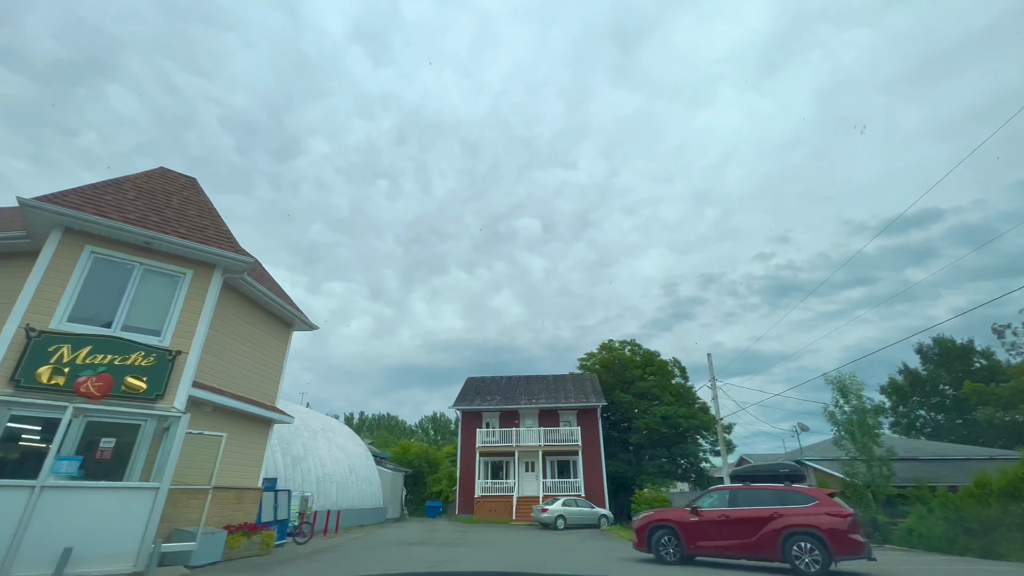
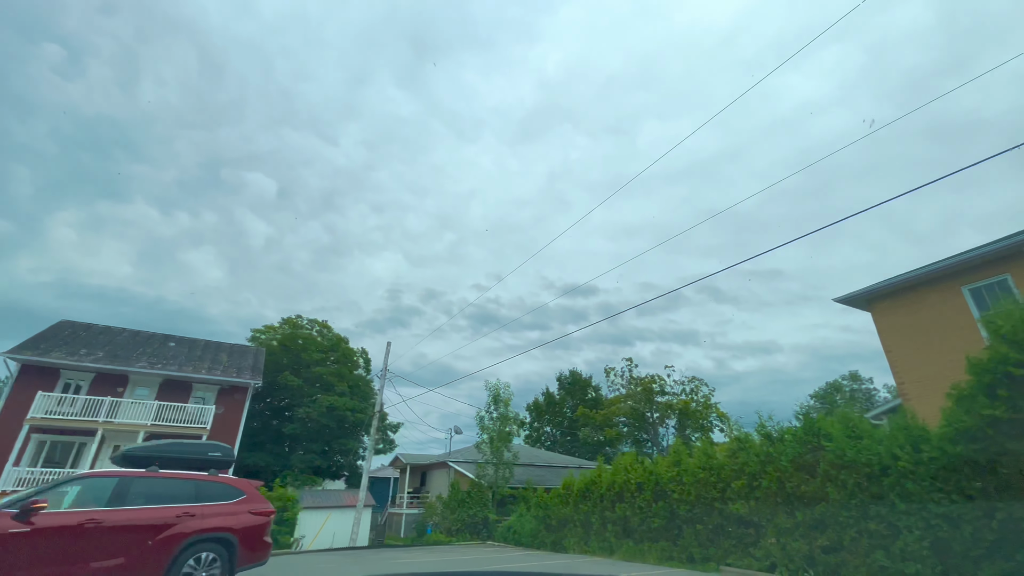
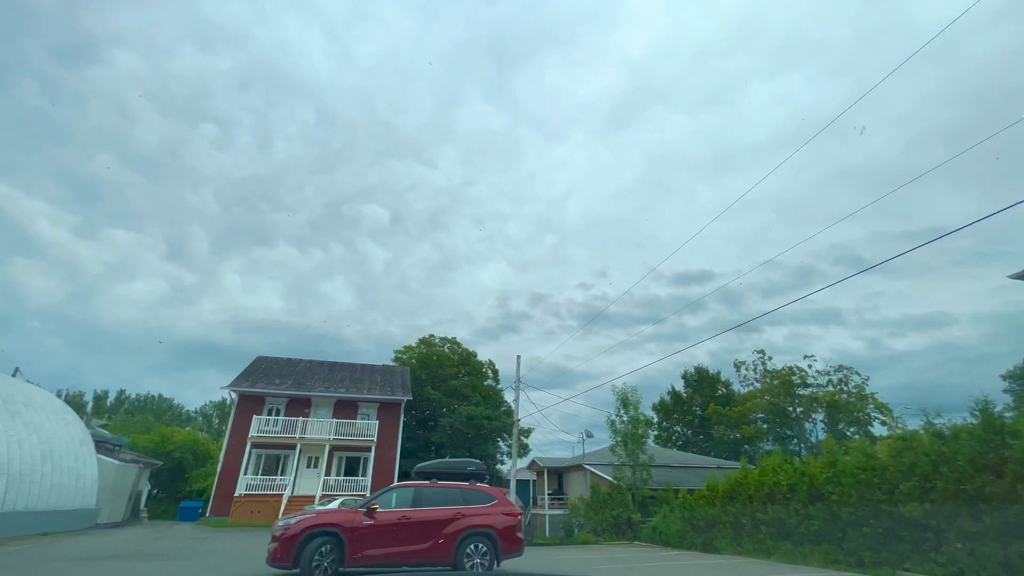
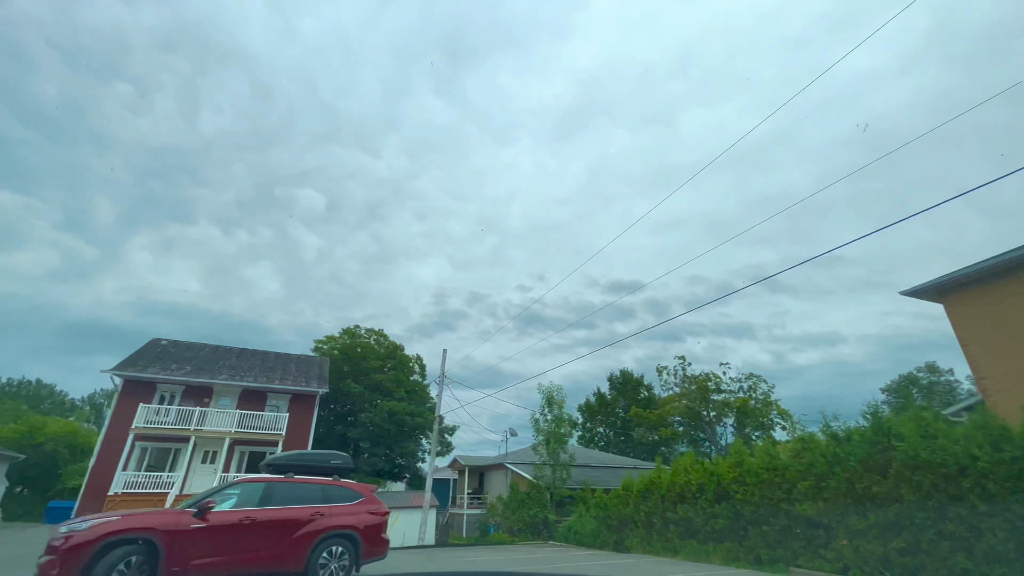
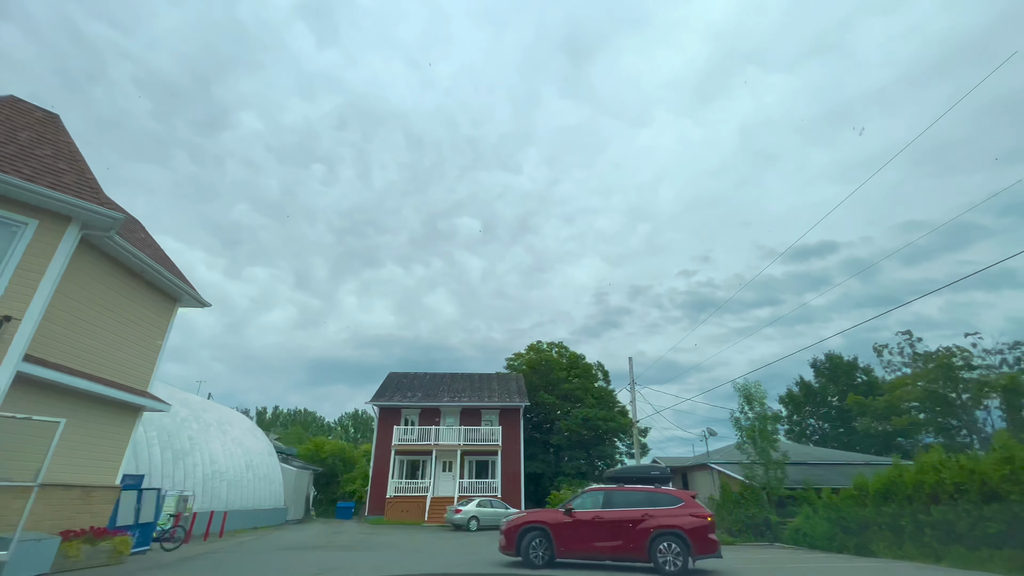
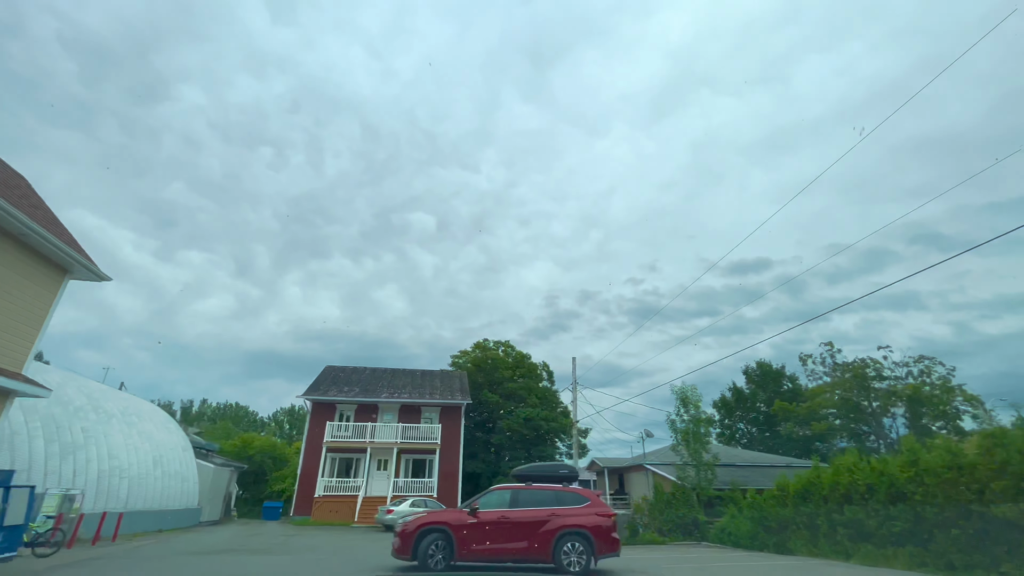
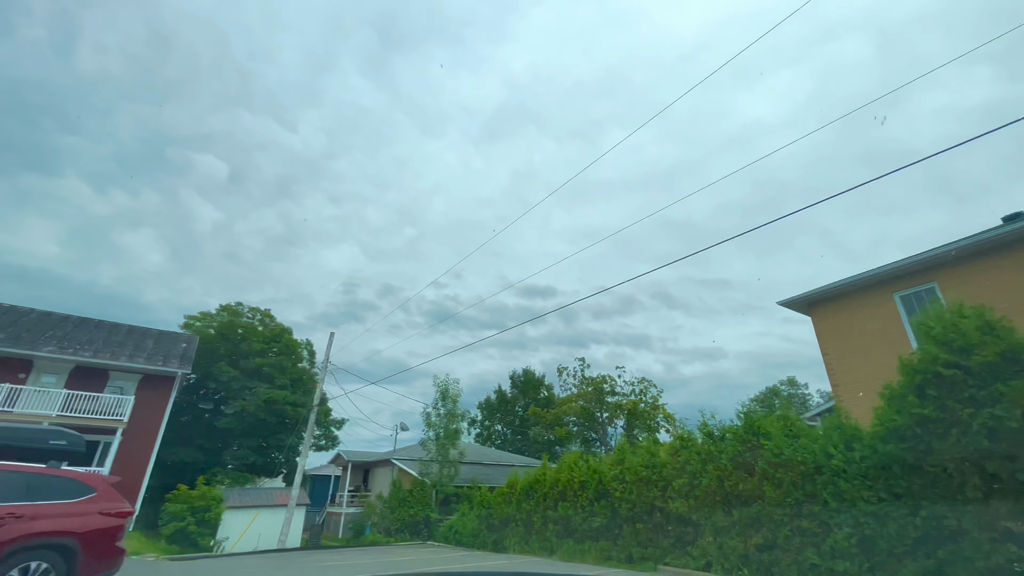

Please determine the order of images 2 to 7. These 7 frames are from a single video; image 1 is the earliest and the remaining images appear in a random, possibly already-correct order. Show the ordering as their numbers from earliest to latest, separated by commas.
5, 6, 3, 4, 2, 7
